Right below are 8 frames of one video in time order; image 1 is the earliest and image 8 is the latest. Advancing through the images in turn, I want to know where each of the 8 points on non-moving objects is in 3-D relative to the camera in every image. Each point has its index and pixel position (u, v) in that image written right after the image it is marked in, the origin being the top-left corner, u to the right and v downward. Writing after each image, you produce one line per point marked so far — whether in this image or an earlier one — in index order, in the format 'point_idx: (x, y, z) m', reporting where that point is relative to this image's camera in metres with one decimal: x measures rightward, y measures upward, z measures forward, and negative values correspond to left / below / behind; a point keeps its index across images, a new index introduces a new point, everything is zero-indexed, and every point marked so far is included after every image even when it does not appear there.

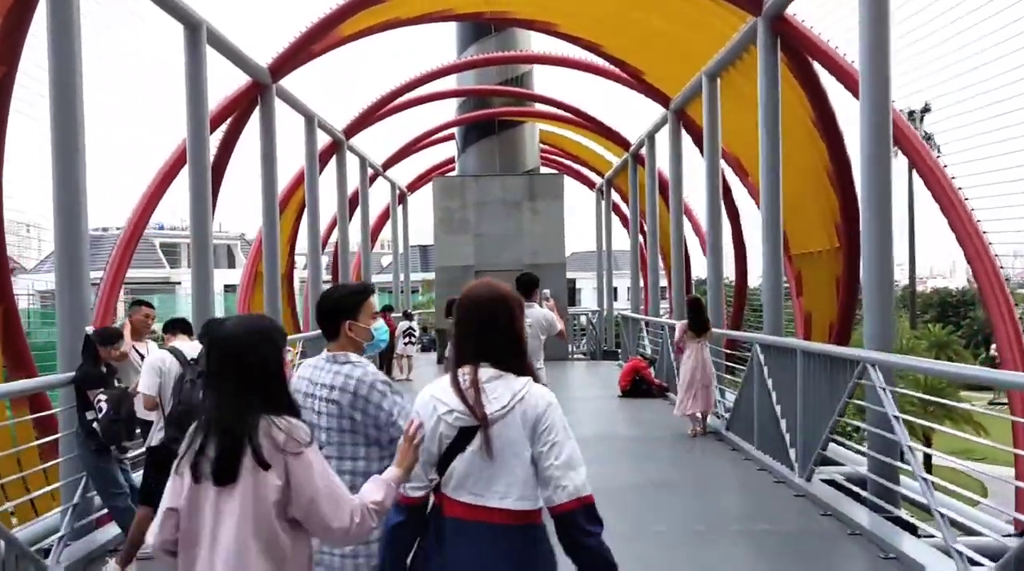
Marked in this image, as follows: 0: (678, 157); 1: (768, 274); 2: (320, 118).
0: (+2.6, +2.1, +14.6) m
1: (+2.6, +0.1, +9.3) m
2: (-3.2, +2.8, +15.1) m
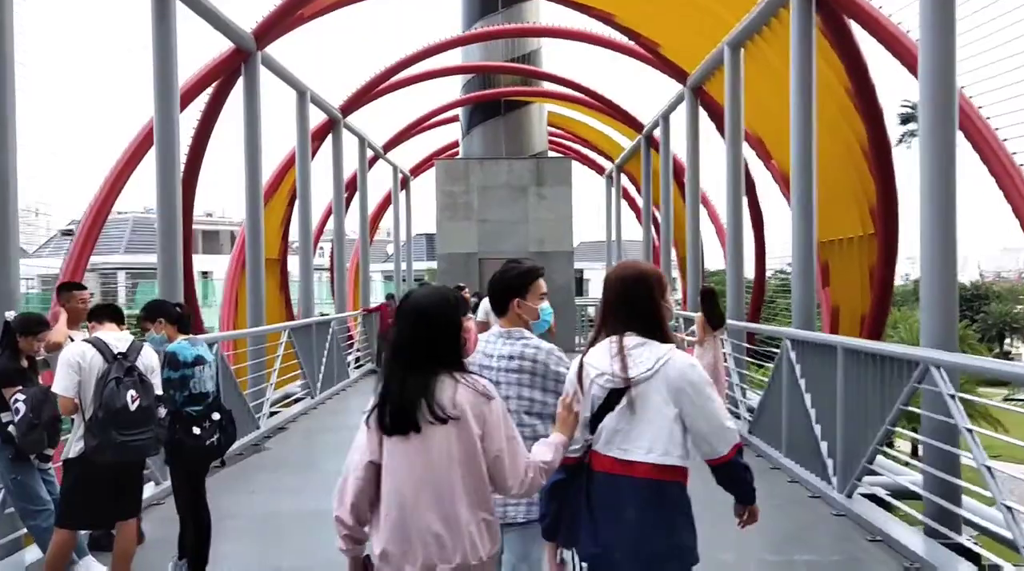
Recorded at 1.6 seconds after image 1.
0: (+2.7, +2.2, +13.7) m
1: (+2.6, +0.2, +8.4) m
2: (-3.1, +3.0, +14.2) m
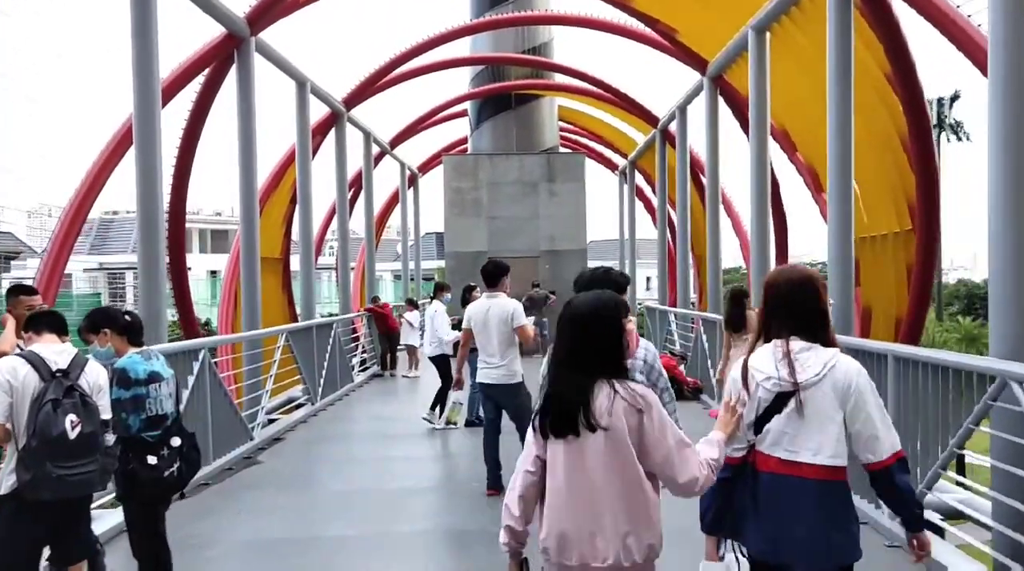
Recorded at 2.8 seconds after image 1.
0: (+2.9, +2.2, +13.0) m
1: (+2.7, +0.2, +7.7) m
2: (-2.9, +3.0, +13.6) m
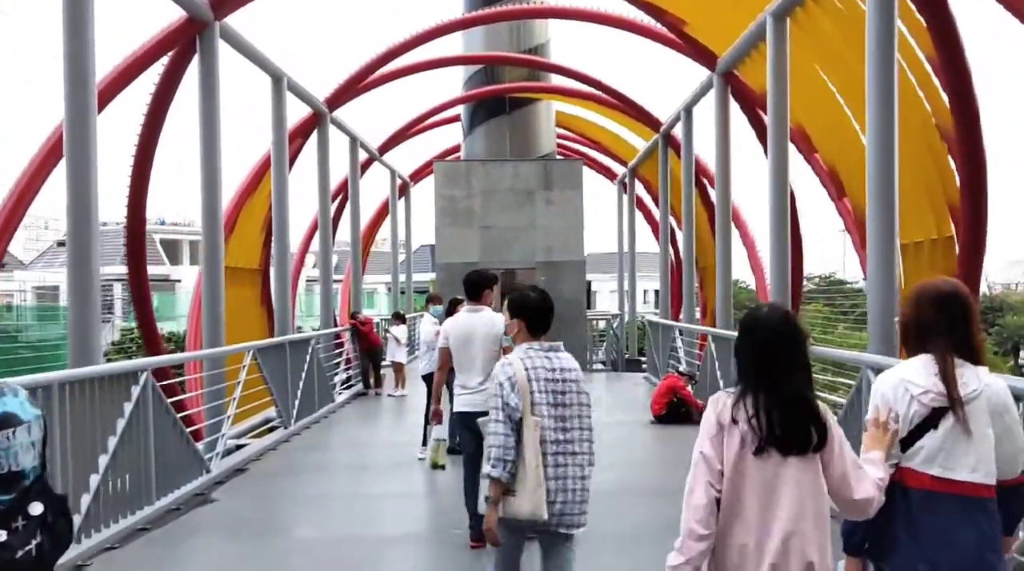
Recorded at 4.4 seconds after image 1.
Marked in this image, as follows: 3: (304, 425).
0: (+2.8, +2.1, +12.0) m
1: (+2.6, +0.1, +6.7) m
2: (-3.0, +2.8, +12.6) m
3: (-2.6, -1.7, +11.3) m
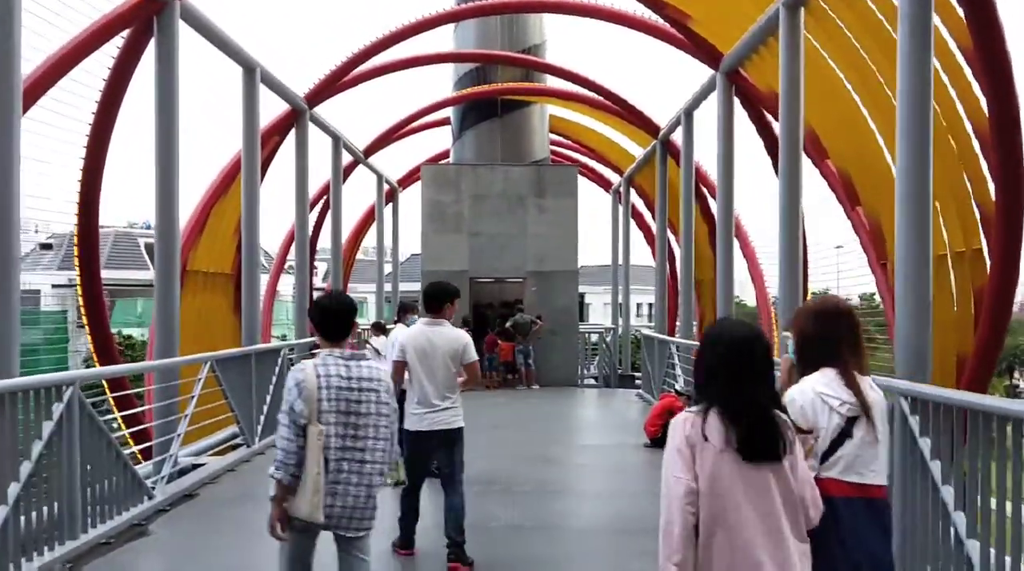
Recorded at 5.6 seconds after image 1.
0: (+2.6, +1.9, +11.2) m
1: (+2.5, 0.0, +5.9) m
2: (-3.2, +2.7, +11.8) m
3: (-2.7, -1.8, +10.4) m
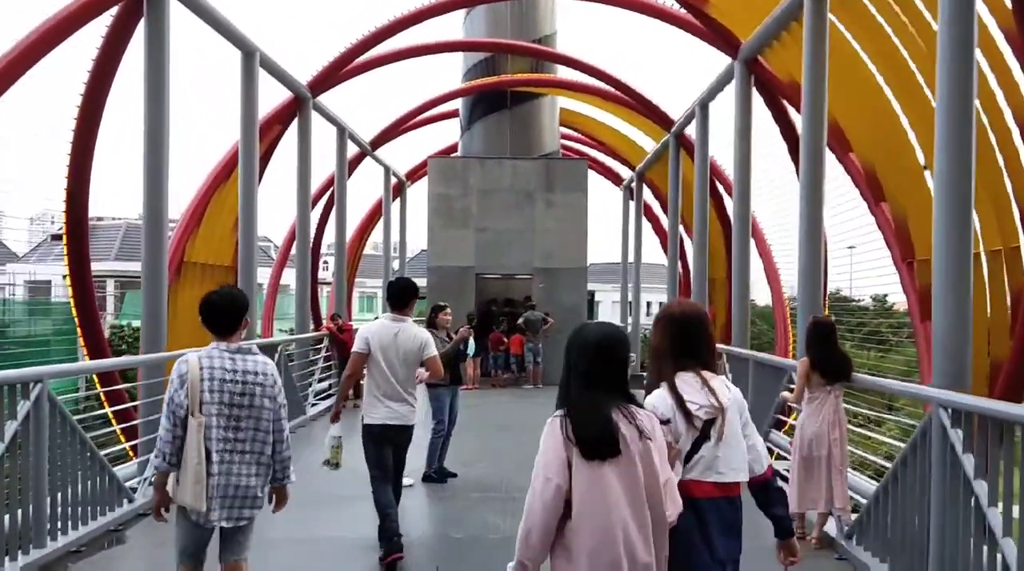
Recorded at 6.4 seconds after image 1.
0: (+2.7, +1.9, +10.7) m
1: (+2.5, 0.0, +5.4) m
2: (-3.0, +2.8, +11.3) m
3: (-2.7, -1.7, +10.0) m
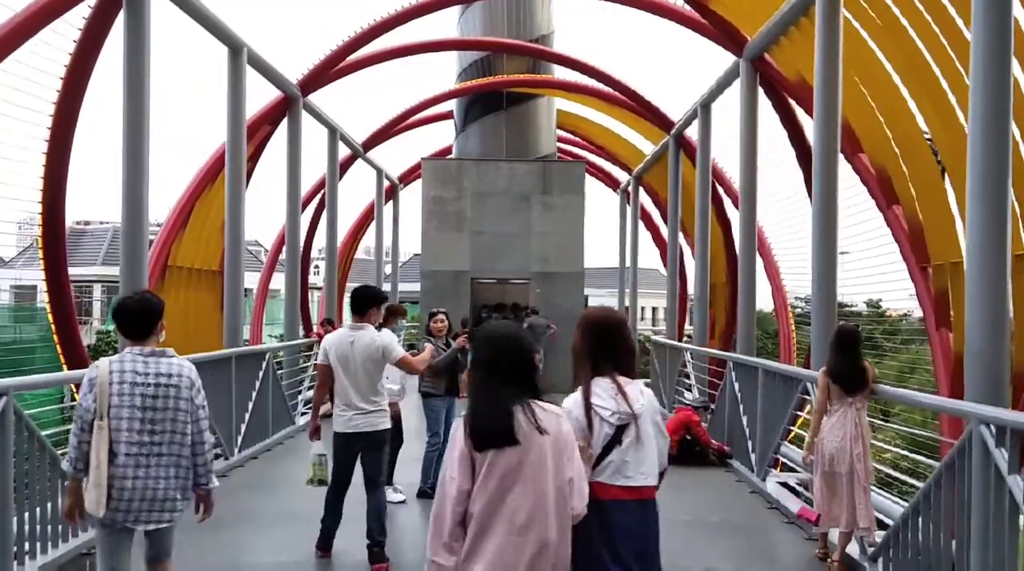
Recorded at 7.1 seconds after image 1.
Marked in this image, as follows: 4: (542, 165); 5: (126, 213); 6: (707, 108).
0: (+2.7, +1.8, +10.3) m
1: (+2.5, 0.0, +5.0) m
2: (-3.1, +2.8, +10.9) m
3: (-2.7, -1.8, +9.6) m
4: (+0.6, +2.4, +18.5) m
5: (-3.3, +0.6, +7.8) m
6: (+2.9, +2.6, +13.6) m
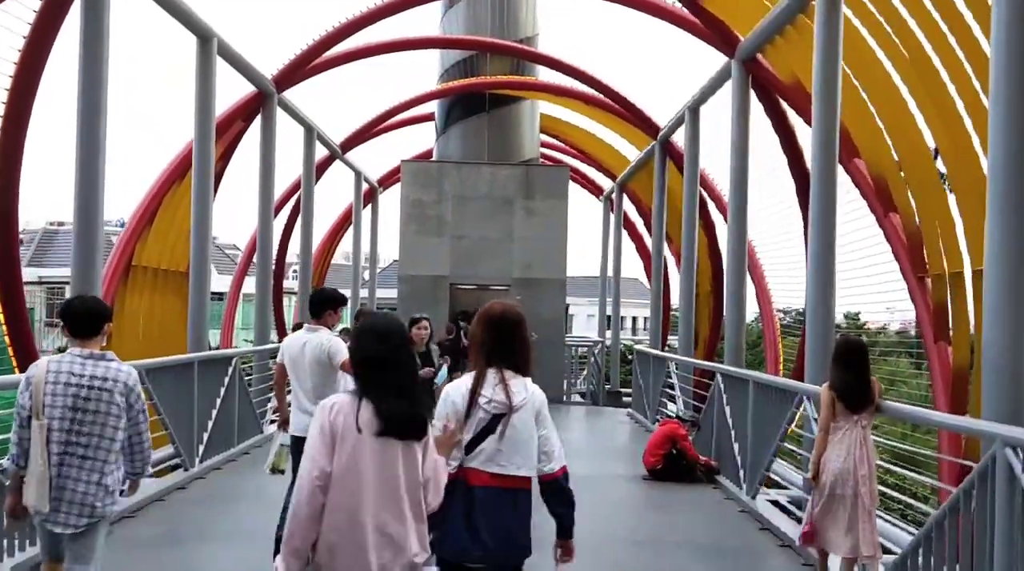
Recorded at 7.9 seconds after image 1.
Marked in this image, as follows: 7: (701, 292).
0: (+2.5, +1.7, +10.0) m
1: (+2.4, 0.0, +4.6) m
2: (-3.3, +2.7, +10.5) m
3: (-2.9, -1.8, +9.1) m
4: (+0.3, +2.3, +18.1) m
5: (-3.4, +0.6, +7.3) m
6: (+2.6, +2.5, +13.3) m
7: (+4.0, -0.2, +19.7) m
